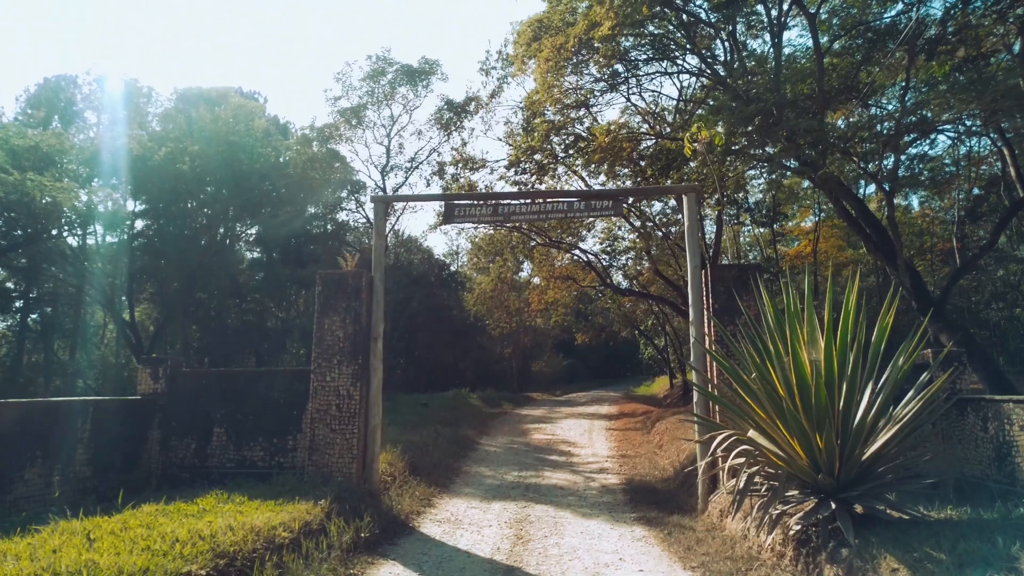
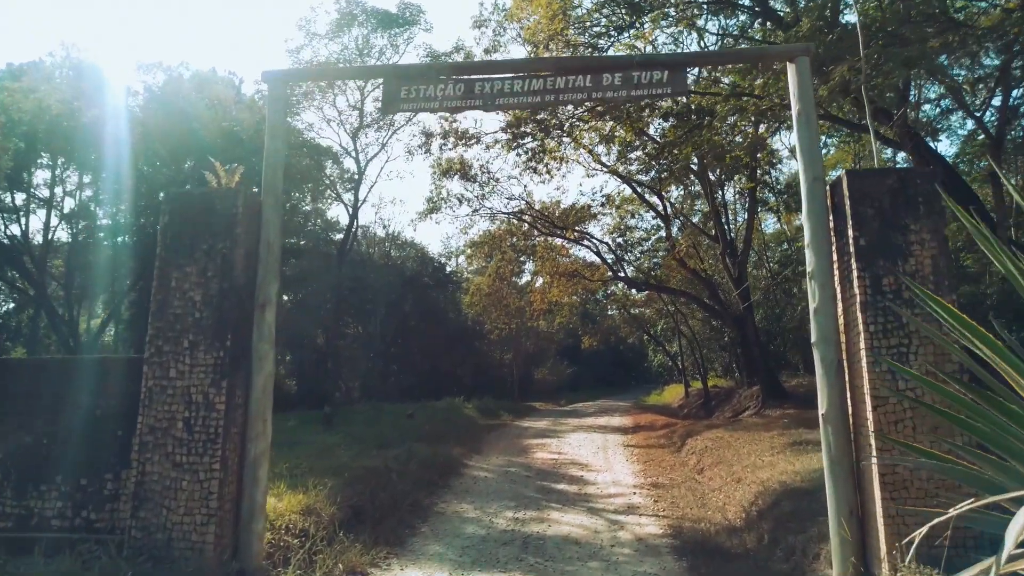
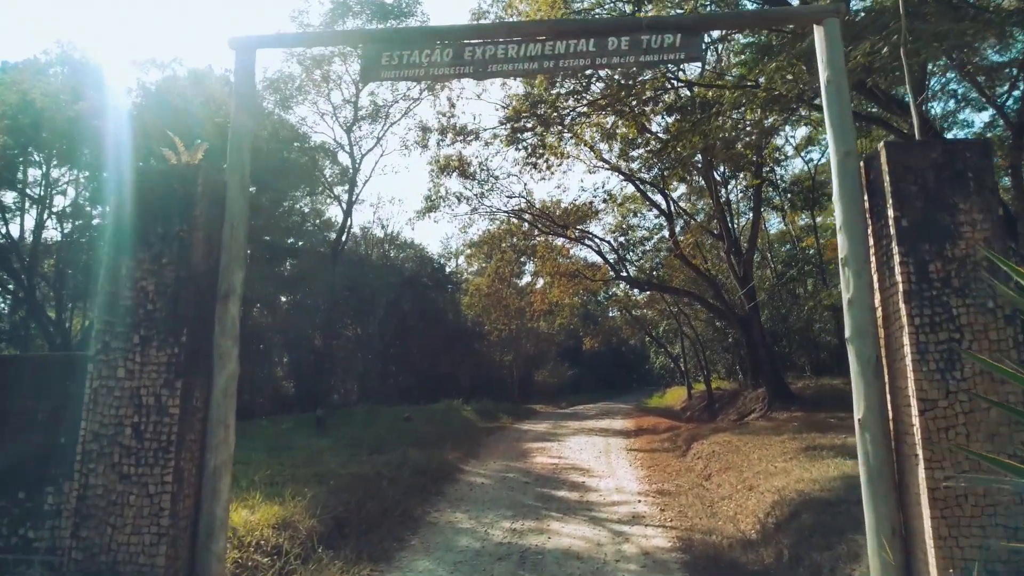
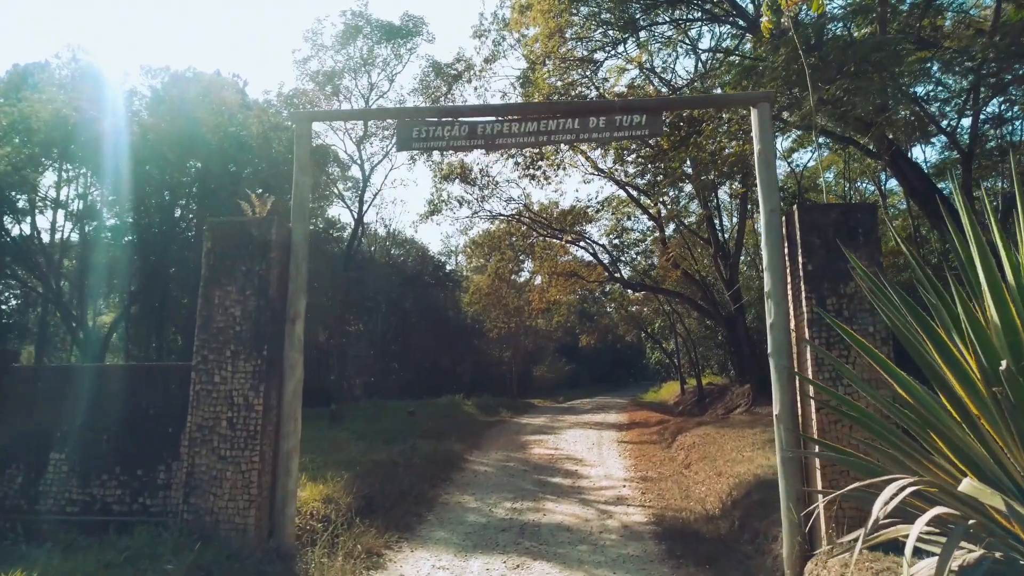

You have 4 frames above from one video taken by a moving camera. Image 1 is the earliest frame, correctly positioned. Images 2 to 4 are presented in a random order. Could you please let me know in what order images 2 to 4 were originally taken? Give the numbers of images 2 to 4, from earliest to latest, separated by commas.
4, 2, 3
